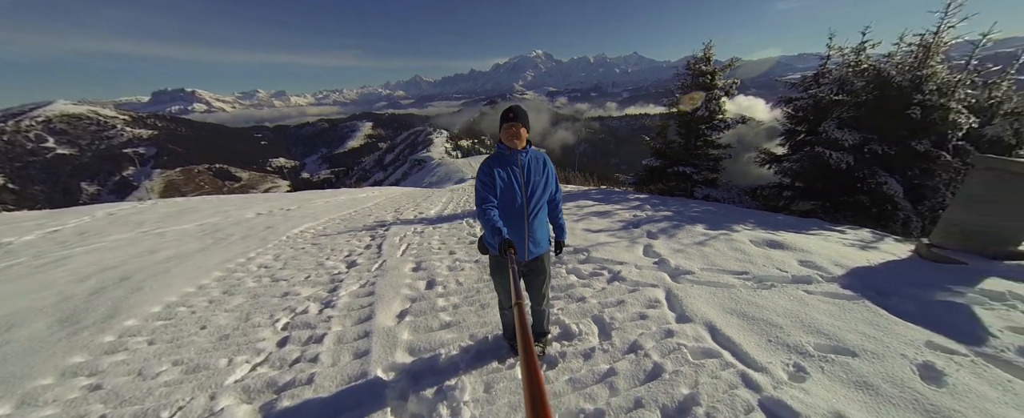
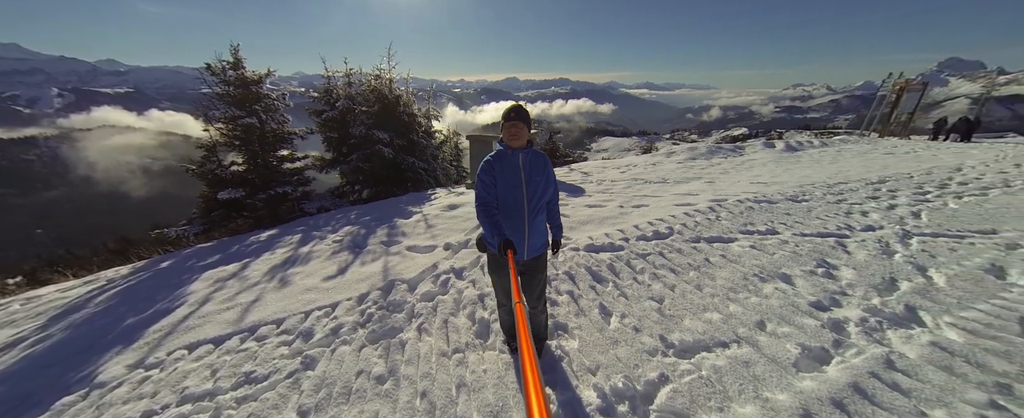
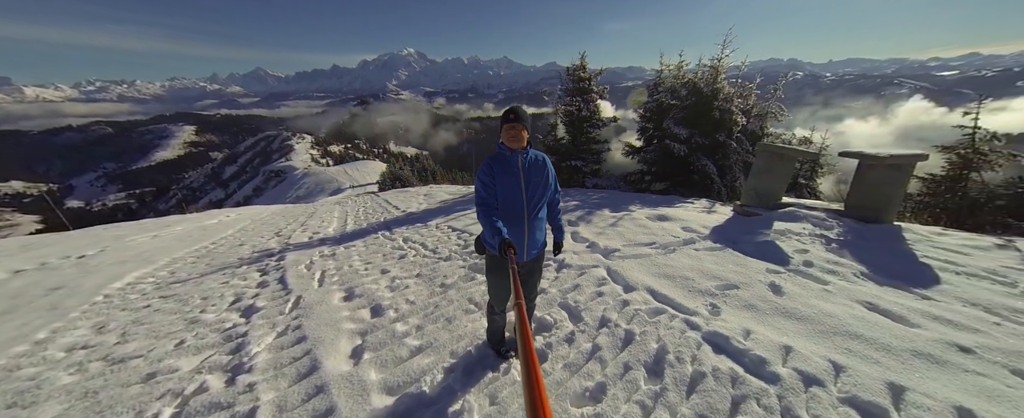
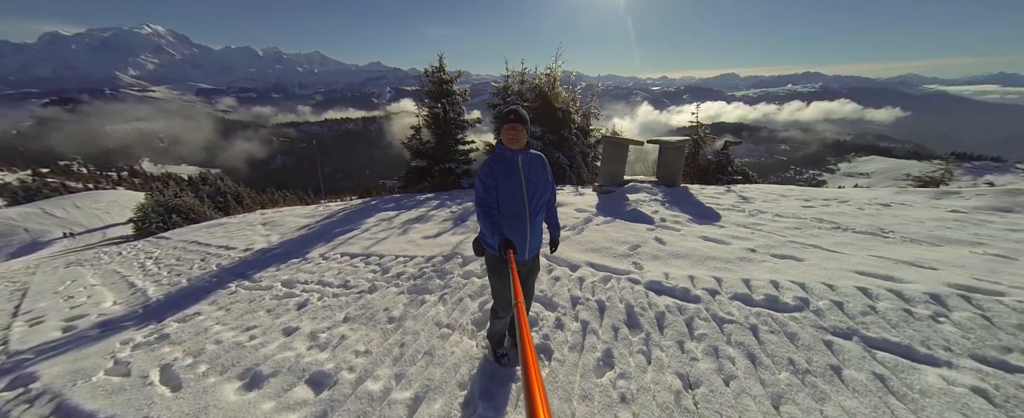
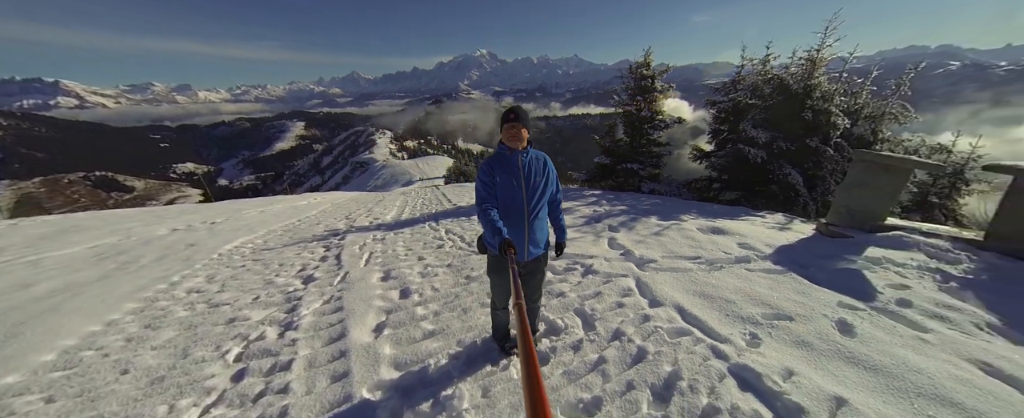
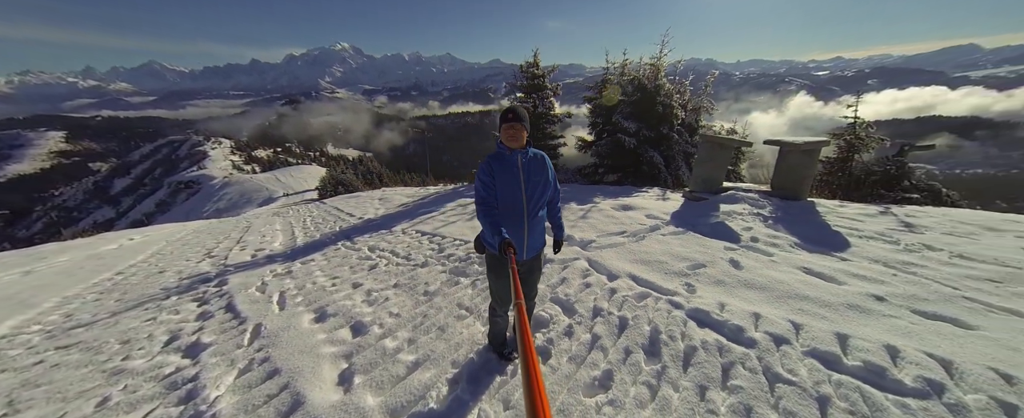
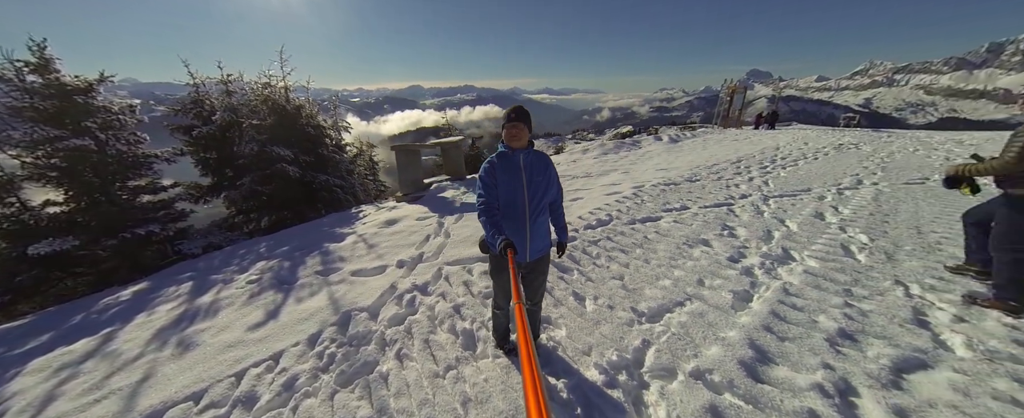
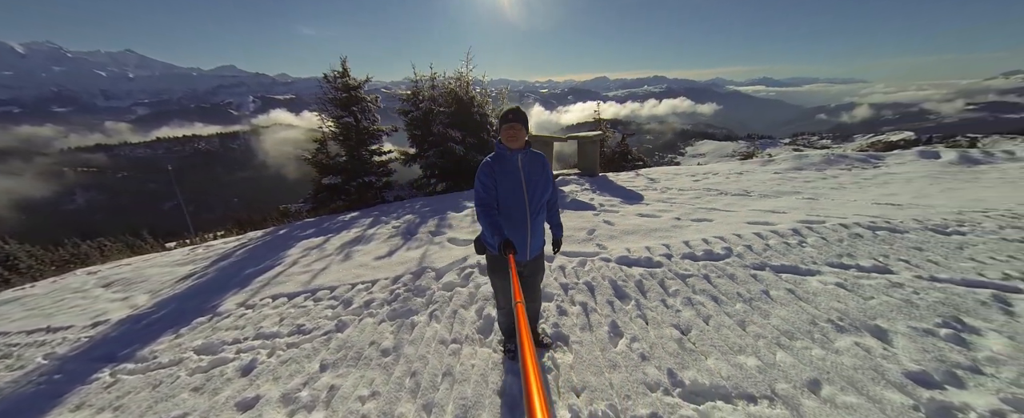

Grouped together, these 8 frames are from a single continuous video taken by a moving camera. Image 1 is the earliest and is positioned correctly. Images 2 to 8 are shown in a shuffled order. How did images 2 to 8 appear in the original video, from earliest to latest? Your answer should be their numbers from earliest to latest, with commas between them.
5, 3, 6, 4, 8, 2, 7
